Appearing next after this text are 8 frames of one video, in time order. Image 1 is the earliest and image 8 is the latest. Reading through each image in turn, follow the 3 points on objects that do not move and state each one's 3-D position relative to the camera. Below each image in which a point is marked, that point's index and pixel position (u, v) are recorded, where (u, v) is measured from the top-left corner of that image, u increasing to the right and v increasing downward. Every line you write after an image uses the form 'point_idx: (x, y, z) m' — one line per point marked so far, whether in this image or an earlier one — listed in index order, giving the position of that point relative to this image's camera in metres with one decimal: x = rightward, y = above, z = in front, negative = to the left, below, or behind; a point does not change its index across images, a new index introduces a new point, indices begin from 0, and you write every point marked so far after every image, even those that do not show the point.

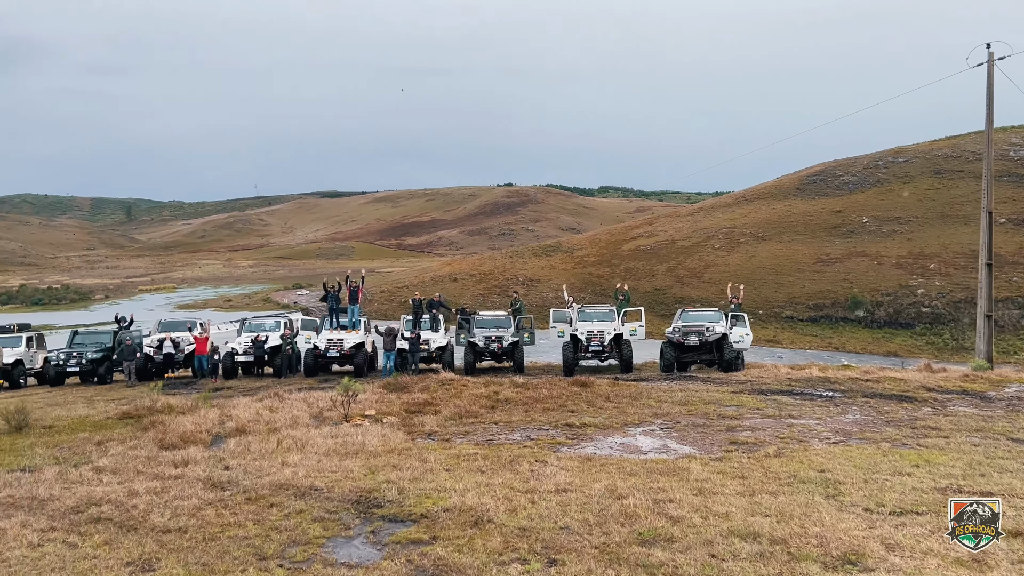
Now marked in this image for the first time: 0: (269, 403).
0: (-4.1, -1.9, +13.7) m
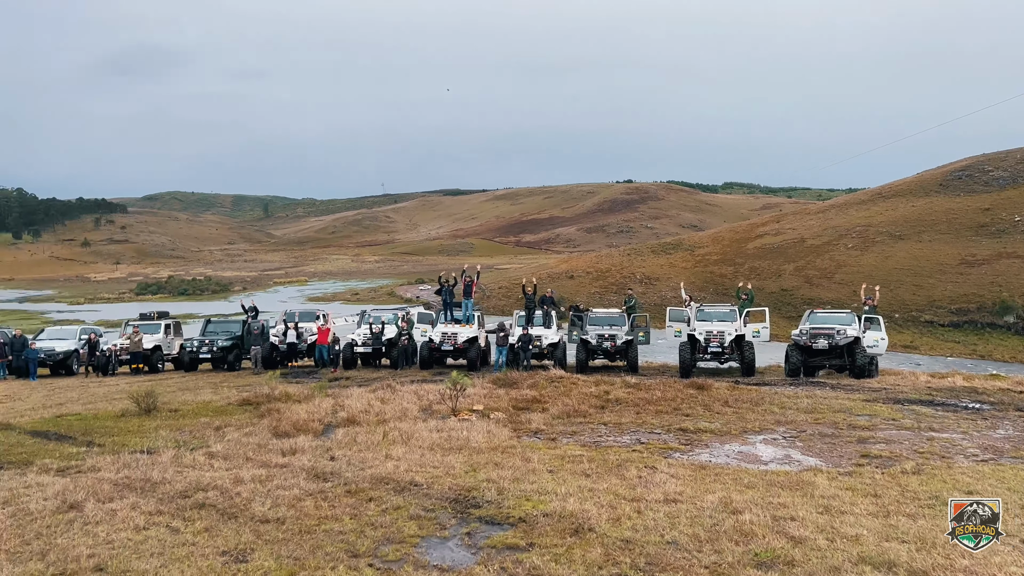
0: (-2.2, -1.8, +13.8) m
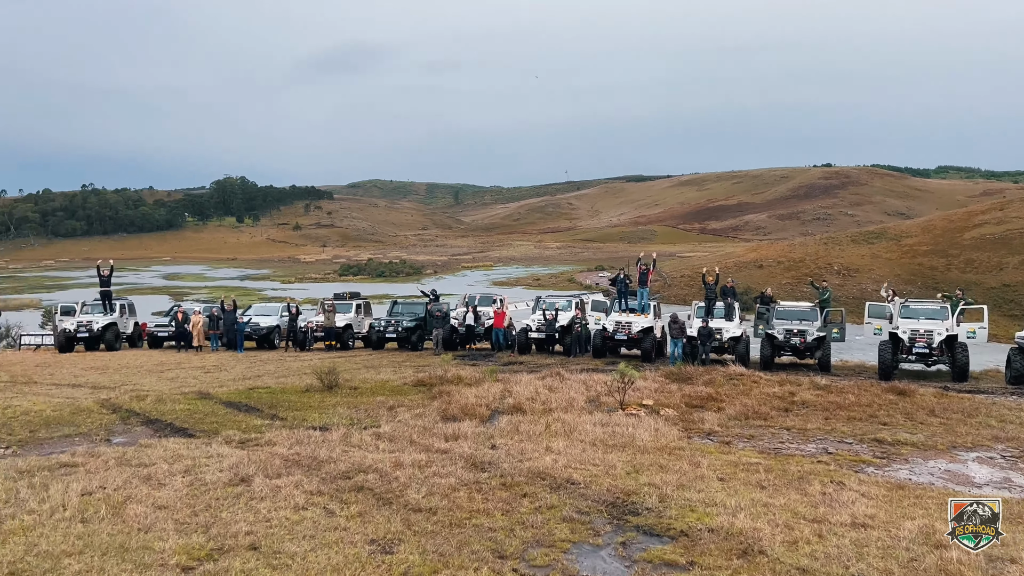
0: (+0.6, -1.6, +13.6) m
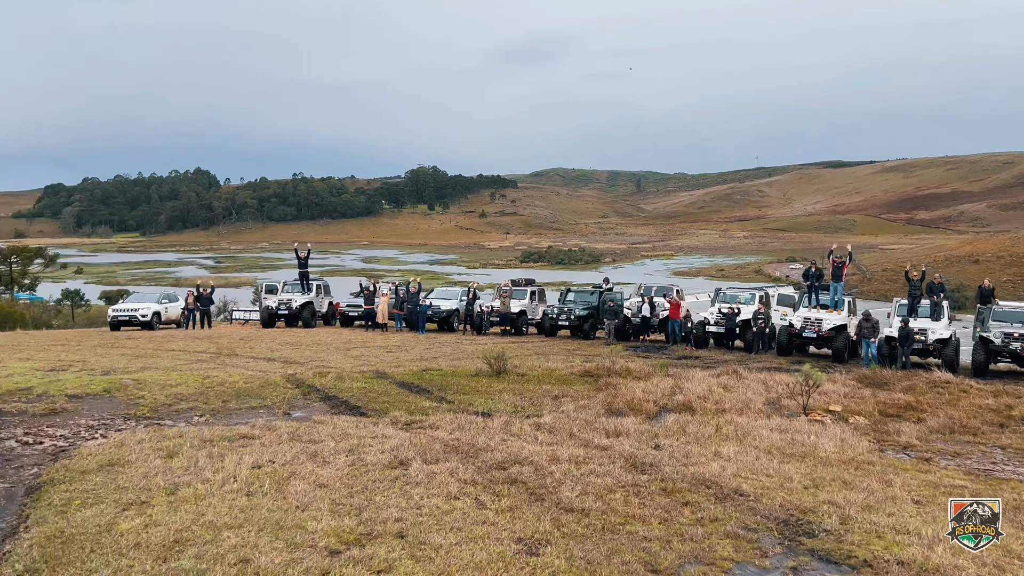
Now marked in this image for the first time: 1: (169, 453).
0: (+3.4, -1.5, +12.8) m
1: (-2.8, -1.4, +6.7) m
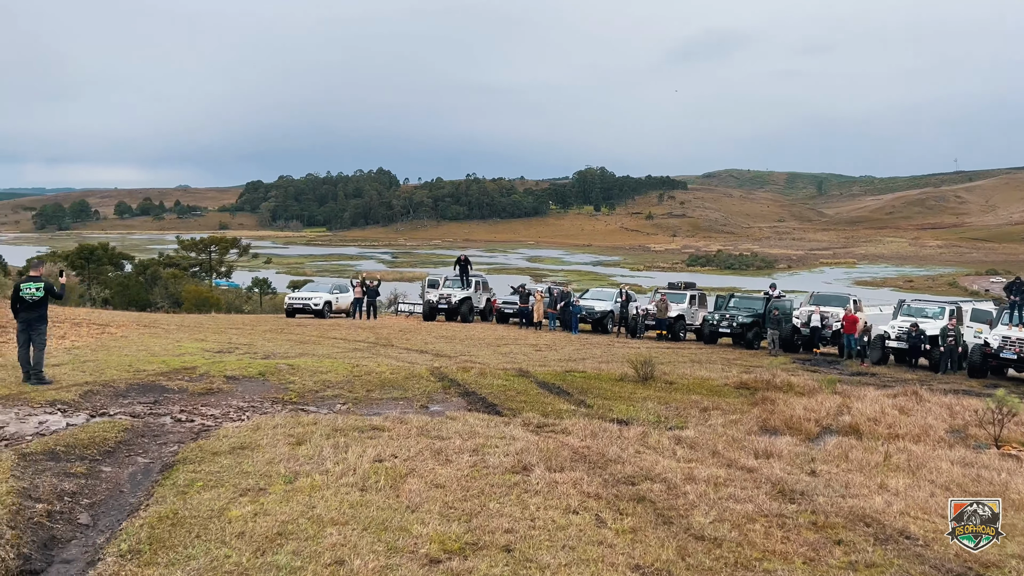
0: (+5.5, -1.6, +11.5) m
1: (-1.8, -1.3, +6.8) m
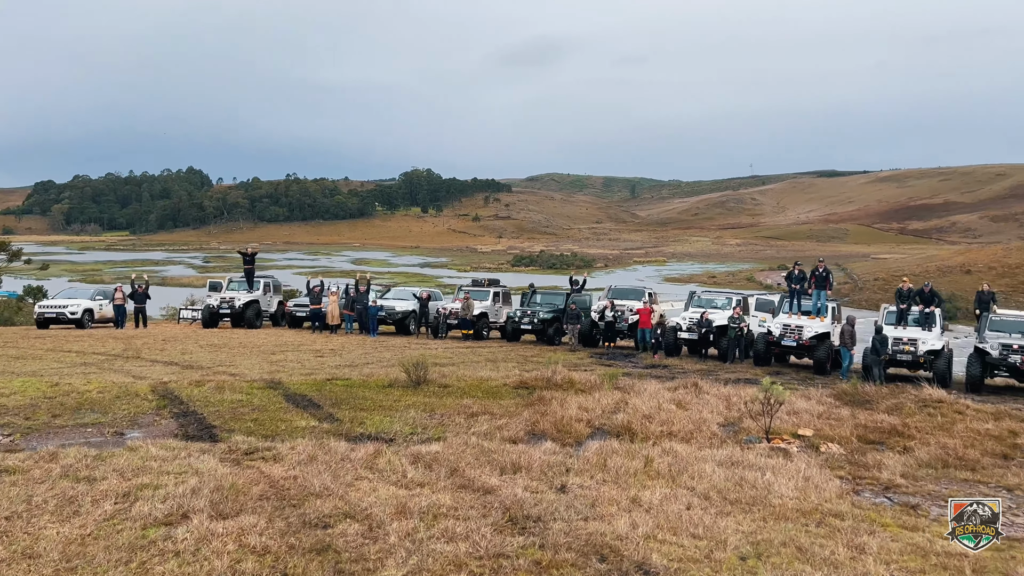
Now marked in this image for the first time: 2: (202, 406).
0: (+2.3, -1.5, +10.9) m
1: (-3.9, -1.2, +4.8) m
2: (-3.4, -1.3, +8.9) m
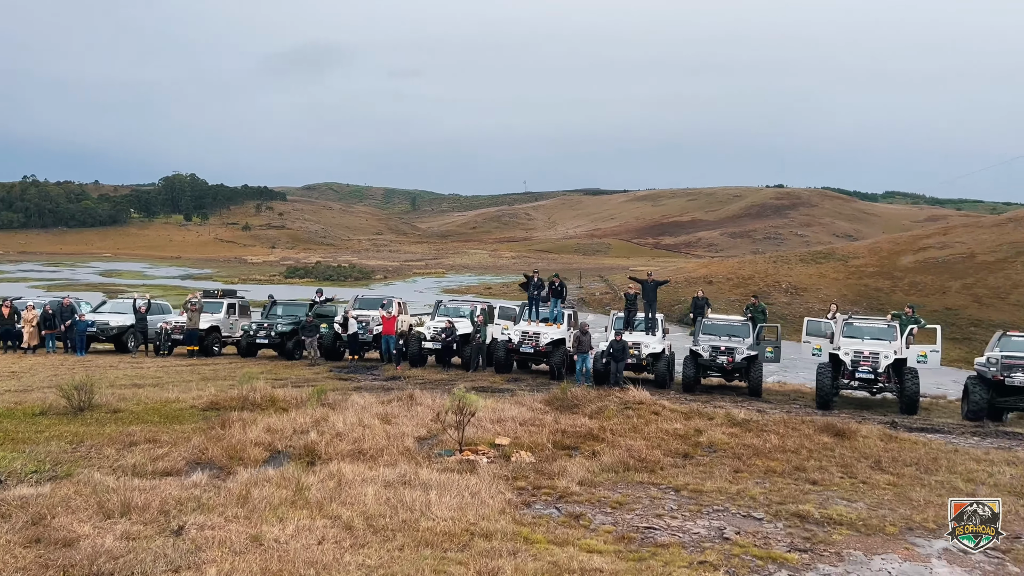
0: (-1.6, -1.5, +10.3) m
1: (-5.9, -1.3, +2.8) m
2: (-6.5, -1.4, +6.9) m
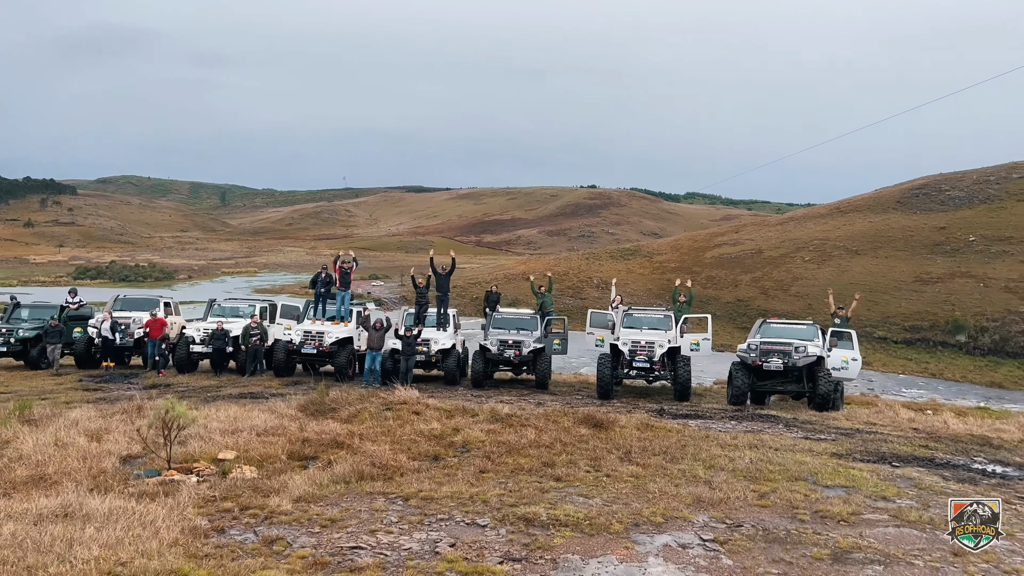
0: (-4.5, -1.5, +9.0) m
1: (-7.0, -1.3, +0.7) m
2: (-8.6, -1.4, +4.6) m
